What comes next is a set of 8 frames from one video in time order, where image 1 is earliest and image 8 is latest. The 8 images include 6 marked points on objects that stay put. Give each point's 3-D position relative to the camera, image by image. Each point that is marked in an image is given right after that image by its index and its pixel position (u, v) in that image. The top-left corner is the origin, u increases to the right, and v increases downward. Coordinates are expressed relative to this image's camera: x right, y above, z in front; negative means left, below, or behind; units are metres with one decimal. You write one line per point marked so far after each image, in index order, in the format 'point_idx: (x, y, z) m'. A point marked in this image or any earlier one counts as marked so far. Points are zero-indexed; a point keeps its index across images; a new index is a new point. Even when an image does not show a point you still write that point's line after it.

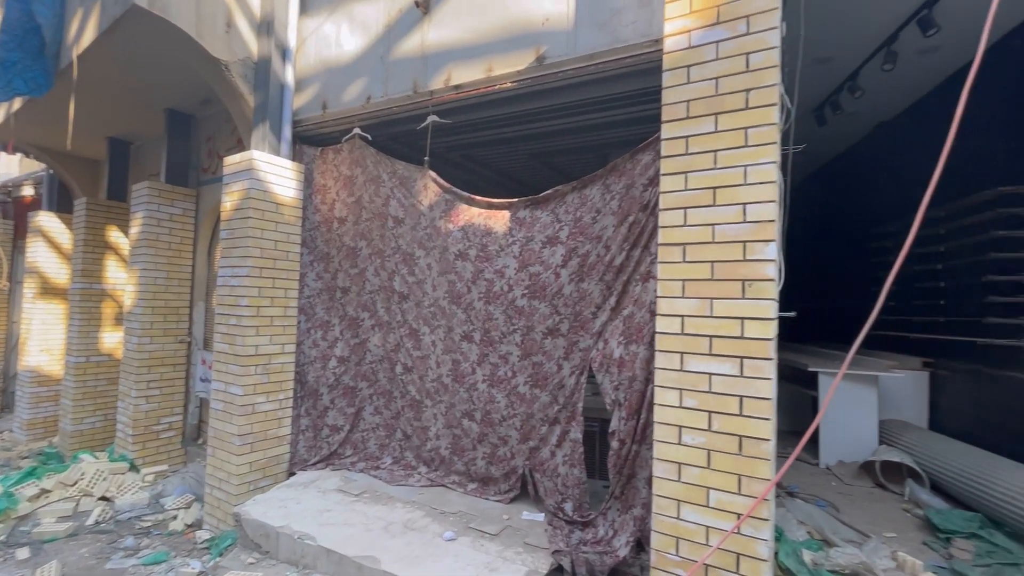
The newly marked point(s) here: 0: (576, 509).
0: (+0.4, -1.5, +3.3) m
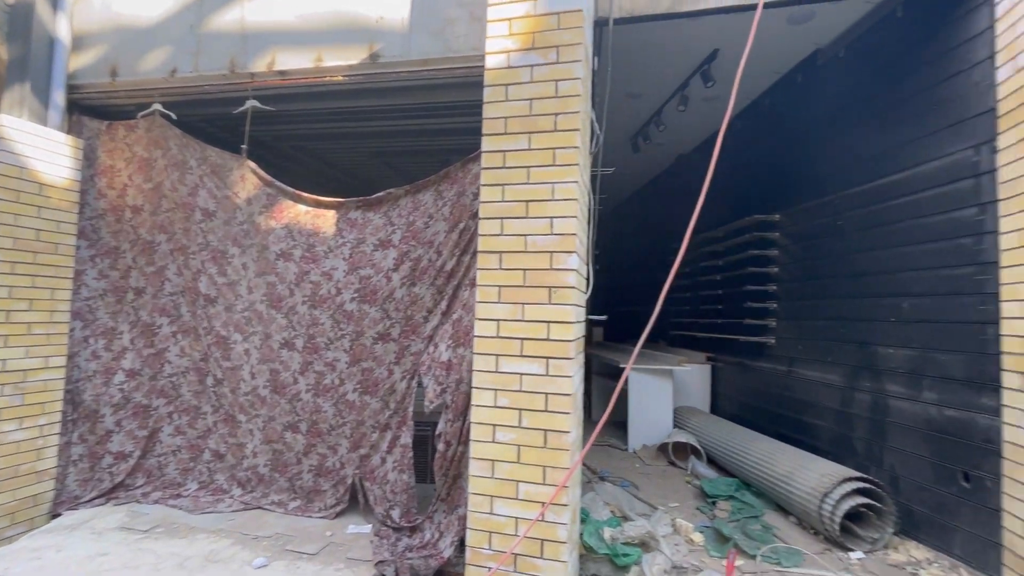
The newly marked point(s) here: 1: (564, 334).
0: (-0.7, -1.6, +3.3) m
1: (+0.3, -0.2, +2.4) m
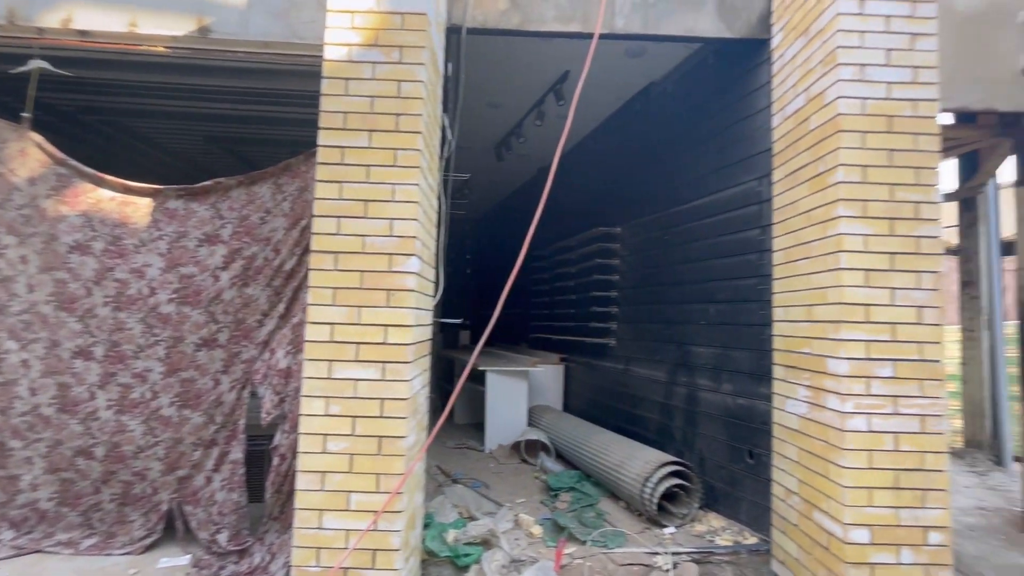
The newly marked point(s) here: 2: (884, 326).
0: (-1.8, -1.6, +3.0) m
1: (-0.5, -0.2, +2.3) m
2: (+1.8, -0.2, +2.4) m
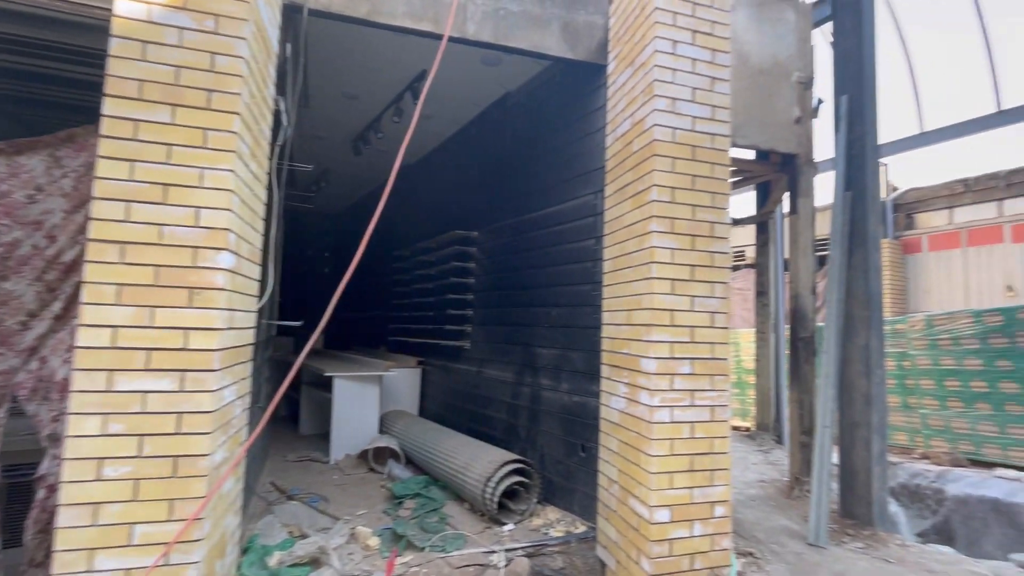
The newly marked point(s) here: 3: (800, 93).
0: (-2.7, -1.5, +2.4) m
1: (-1.3, -0.2, +2.0) m
2: (+1.0, -0.2, +2.7) m
3: (+2.4, +1.6, +4.0) m
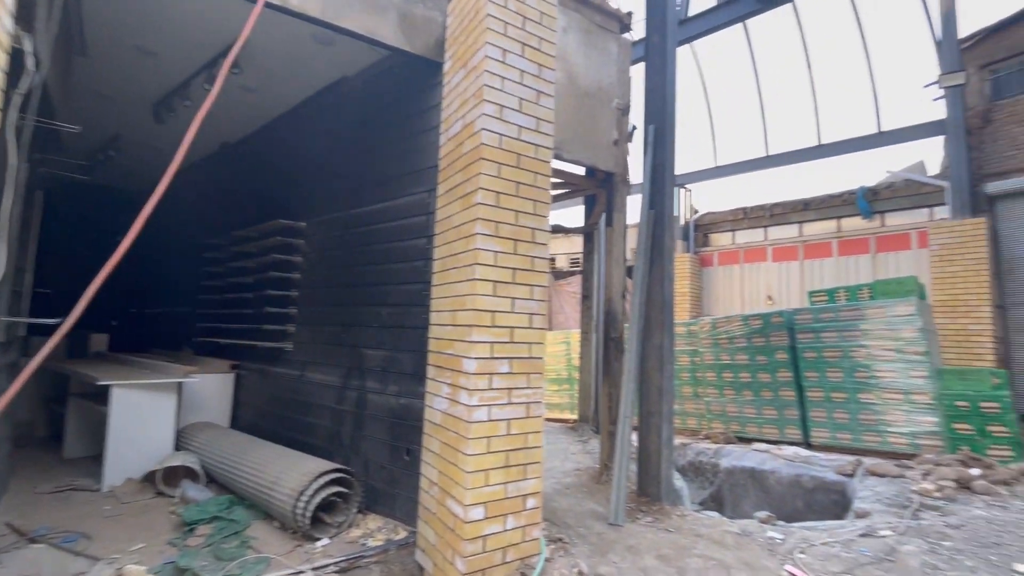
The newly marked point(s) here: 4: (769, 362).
0: (-3.5, -1.4, +1.4) m
1: (-2.0, -0.2, +1.5) m
2: (0.0, -0.2, +2.8) m
3: (+1.0, +1.6, +4.5) m
4: (+3.5, -1.0, +6.5) m
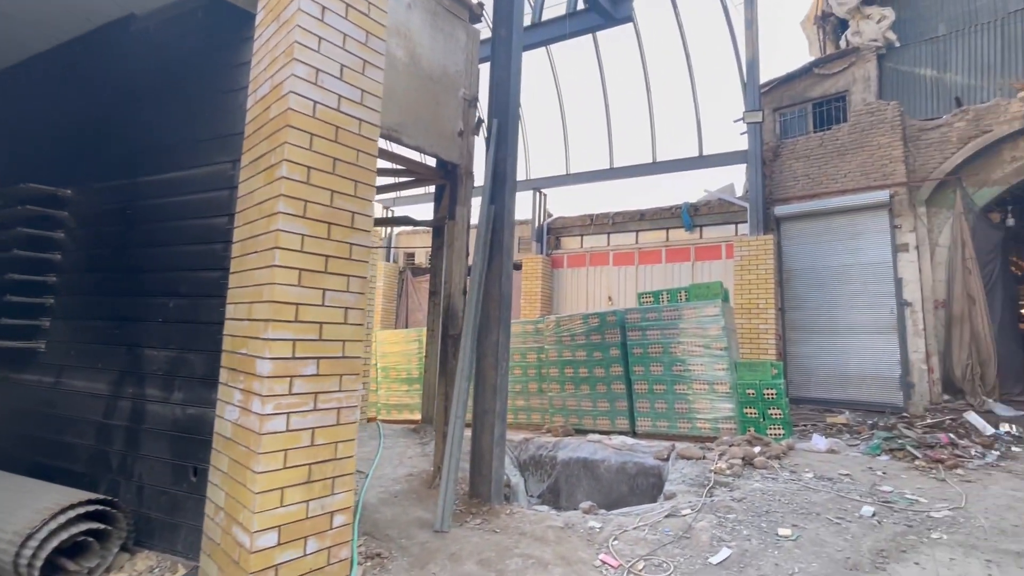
0: (-3.9, -1.3, +0.1) m
1: (-2.6, -0.1, +0.6) m
2: (-1.0, -0.2, +2.5) m
3: (-0.4, +1.6, +4.4) m
4: (+1.3, -1.0, +7.0) m
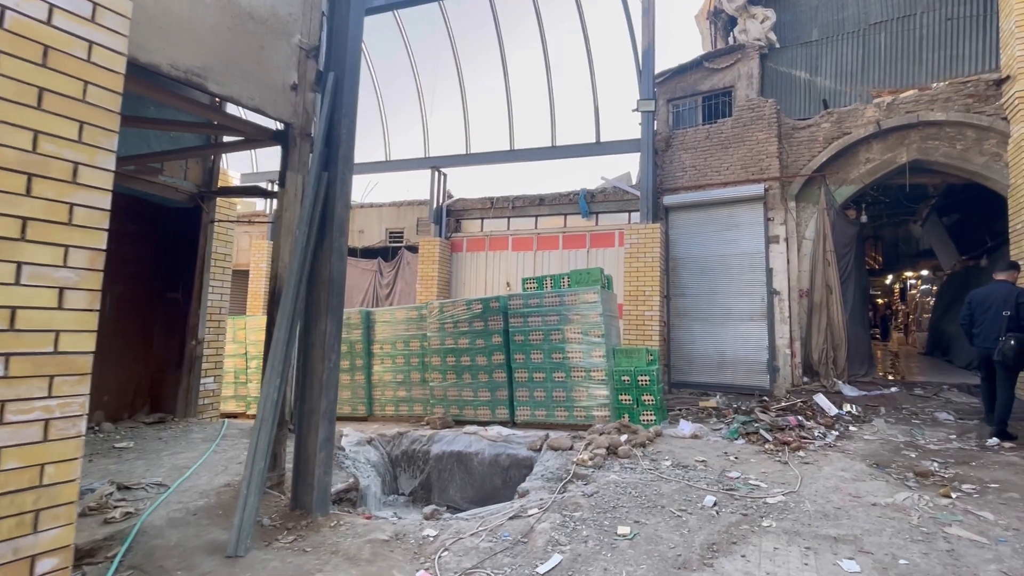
0: (-4.5, -1.2, -0.9) m
1: (-3.2, 0.0, -0.2) m
2: (-2.0, -0.1, +1.8) m
3: (-1.6, +1.8, +3.8) m
4: (-0.4, -0.8, +6.7) m
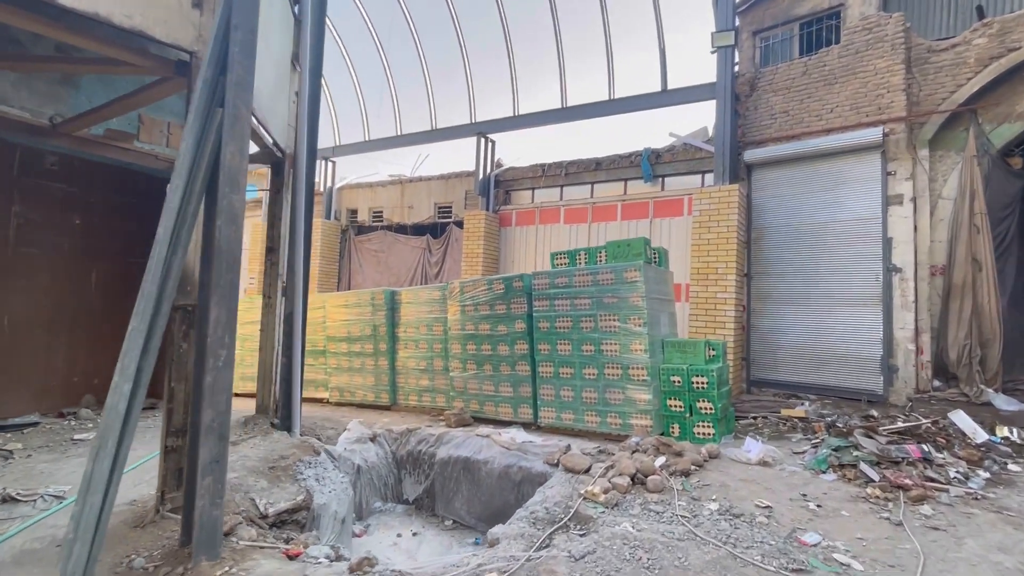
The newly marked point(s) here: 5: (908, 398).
0: (-5.5, -1.3, -1.0) m
1: (-4.1, 0.0, -0.6) m
2: (-2.5, 0.0, +1.1) m
3: (-1.8, +1.9, +2.9) m
4: (0.0, -0.5, +5.6) m
5: (+5.0, -1.4, +6.0) m
